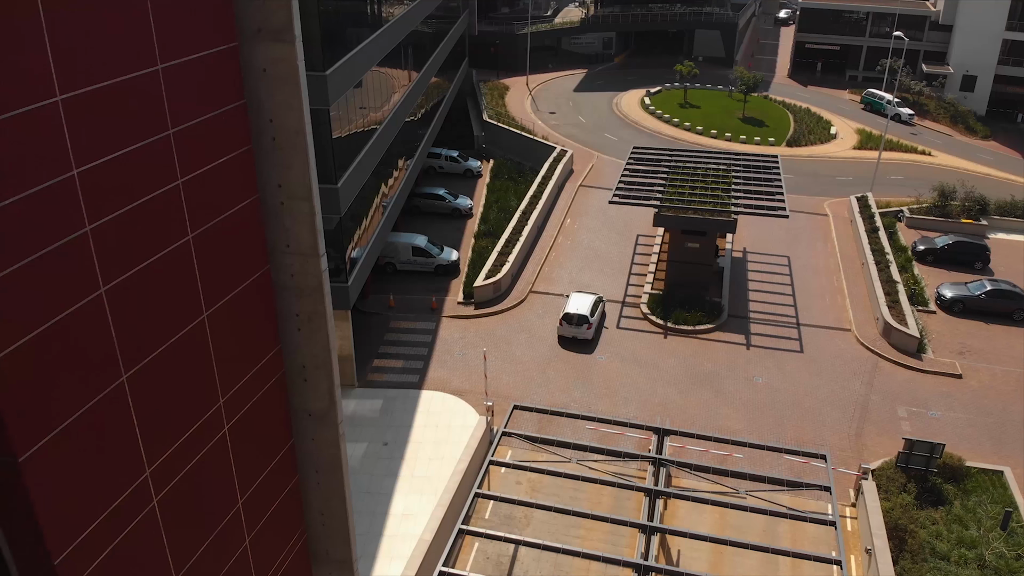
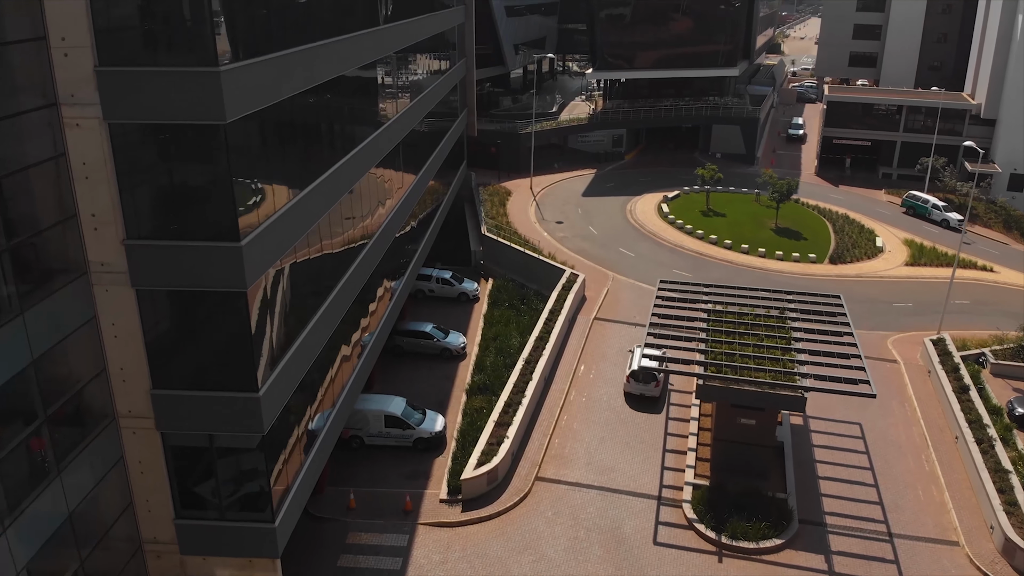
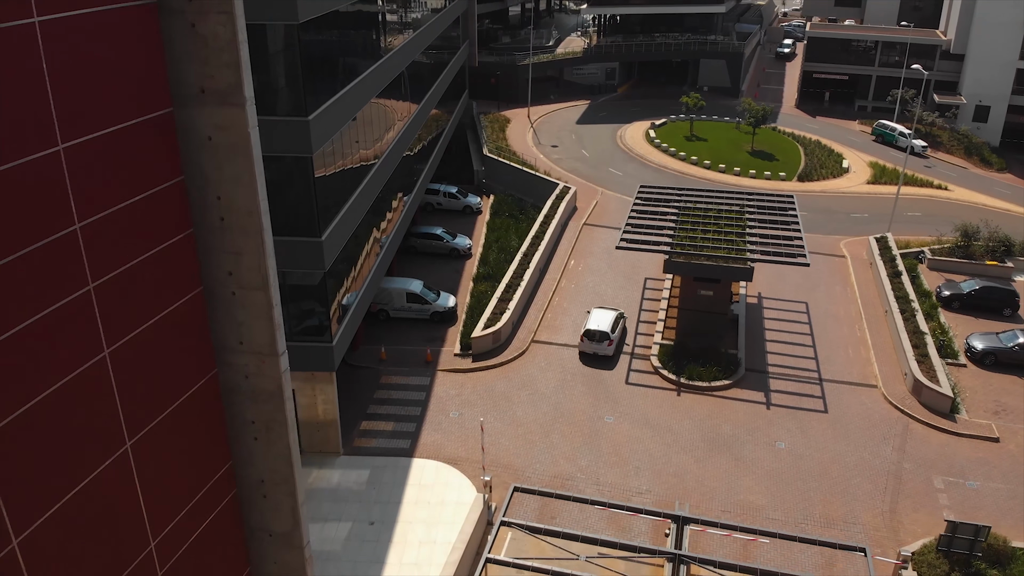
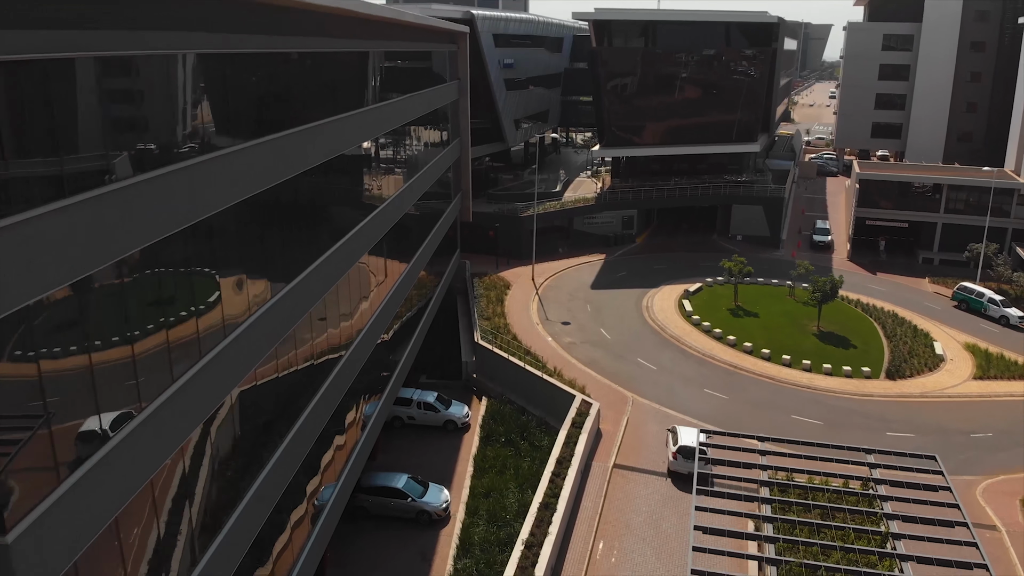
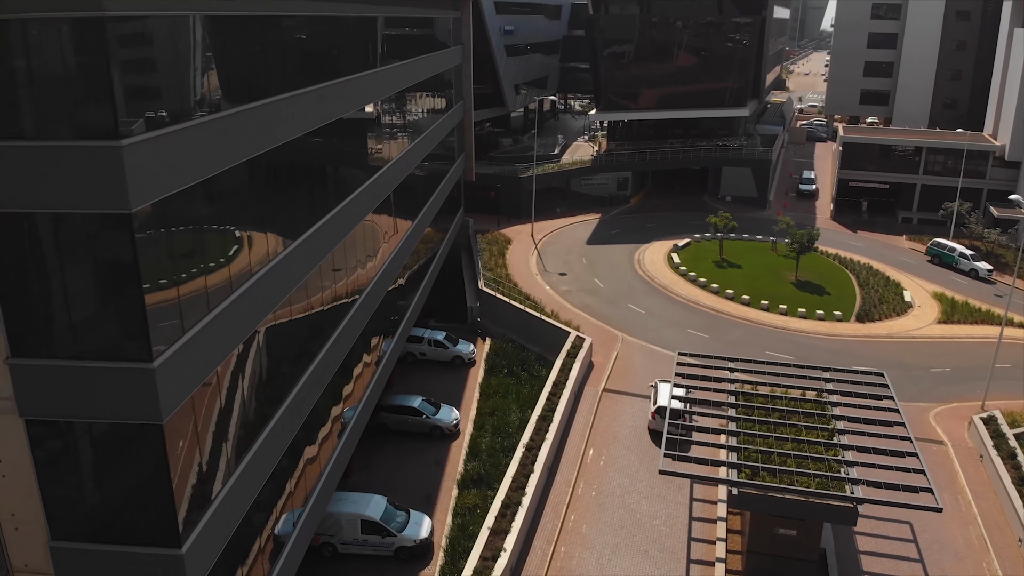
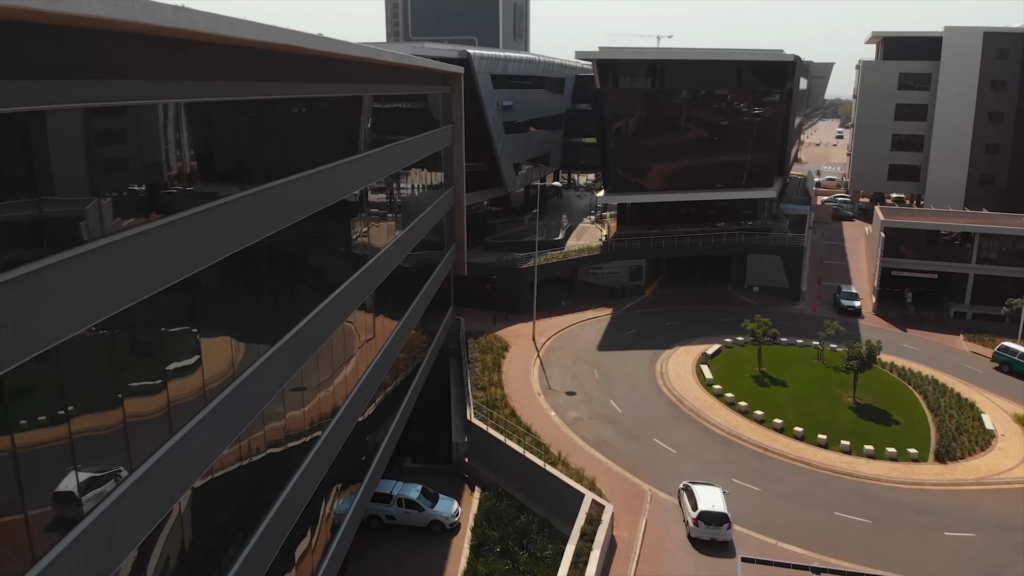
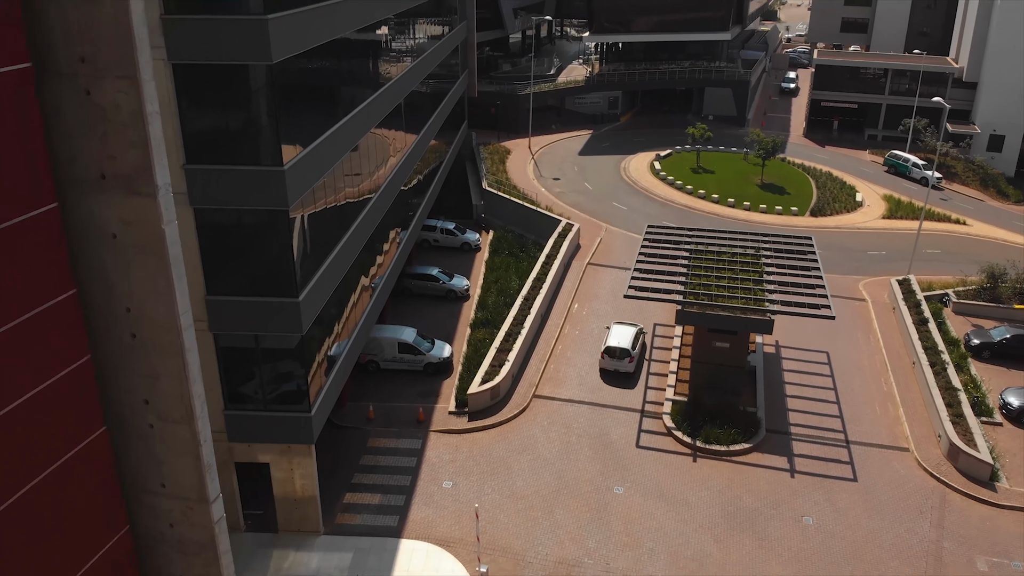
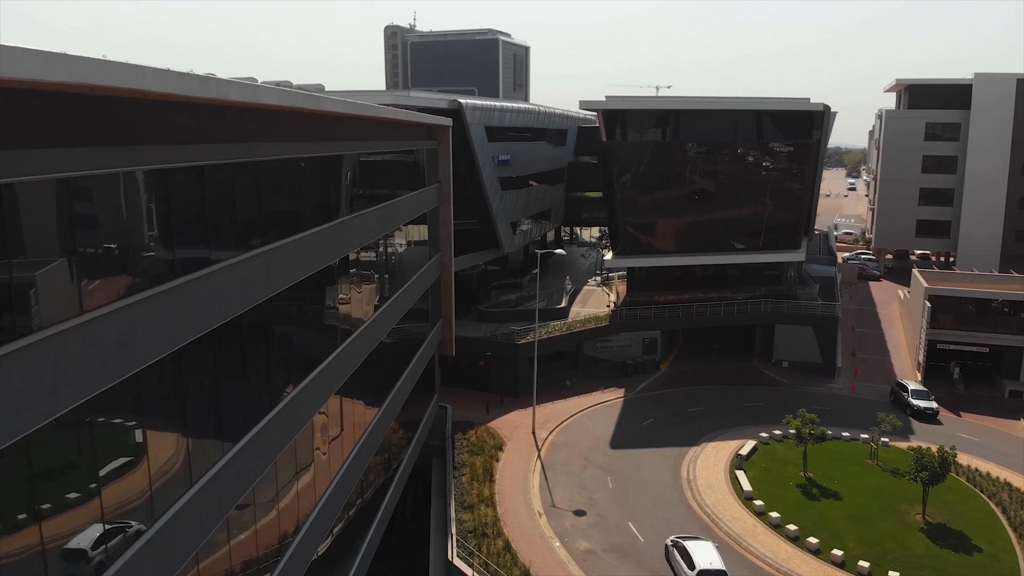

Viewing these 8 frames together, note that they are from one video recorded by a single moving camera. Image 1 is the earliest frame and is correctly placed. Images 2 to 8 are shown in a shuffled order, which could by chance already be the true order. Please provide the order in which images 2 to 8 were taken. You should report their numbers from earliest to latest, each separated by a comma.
3, 7, 2, 5, 4, 6, 8
